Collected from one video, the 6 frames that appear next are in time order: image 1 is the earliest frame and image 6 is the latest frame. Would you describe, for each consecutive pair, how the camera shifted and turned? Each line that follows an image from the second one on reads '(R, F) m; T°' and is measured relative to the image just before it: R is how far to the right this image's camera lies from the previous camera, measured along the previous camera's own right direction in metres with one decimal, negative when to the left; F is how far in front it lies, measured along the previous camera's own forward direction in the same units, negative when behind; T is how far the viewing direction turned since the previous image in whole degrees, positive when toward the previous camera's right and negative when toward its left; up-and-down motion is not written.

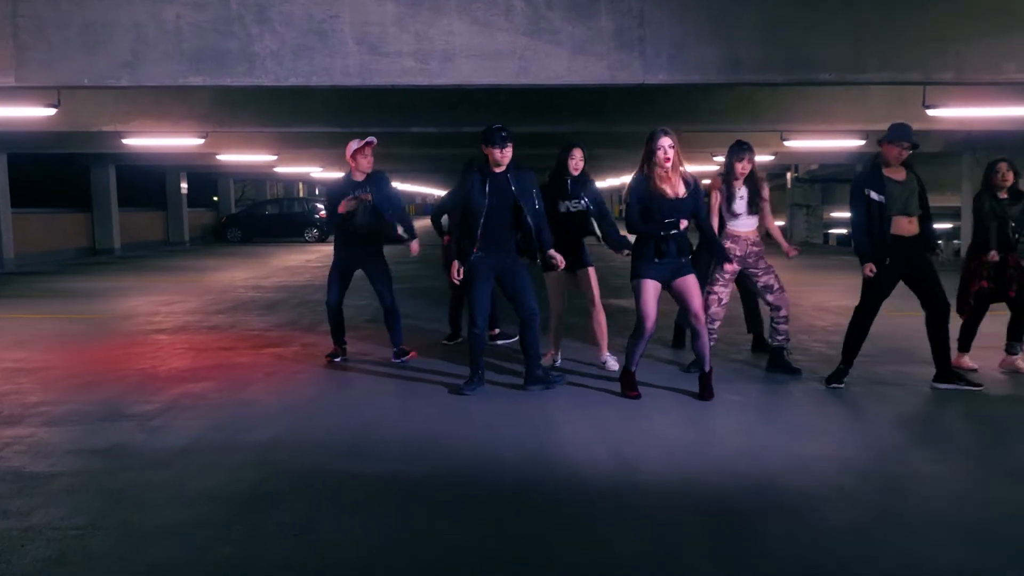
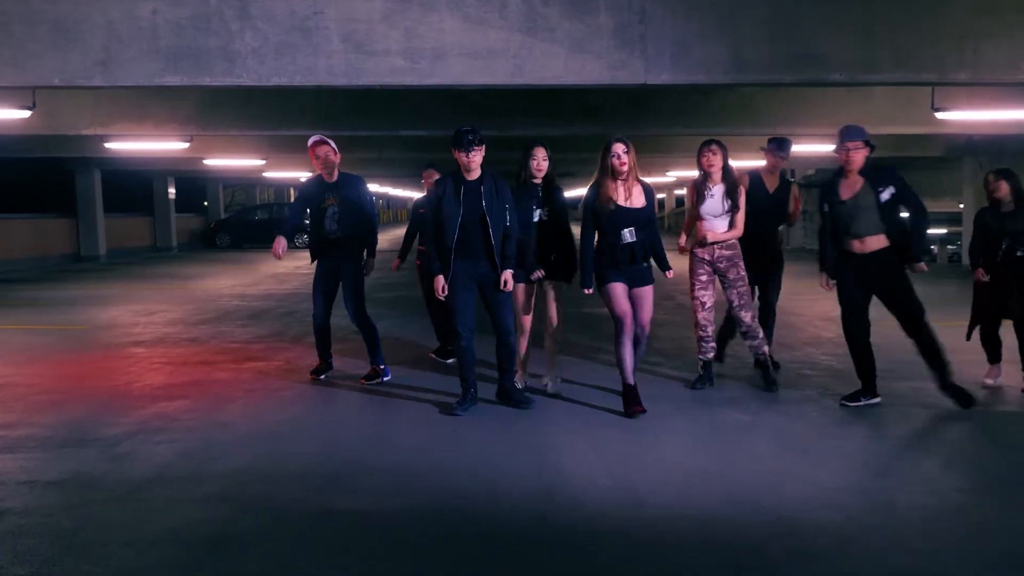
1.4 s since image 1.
(0.0, +0.4) m; 0°
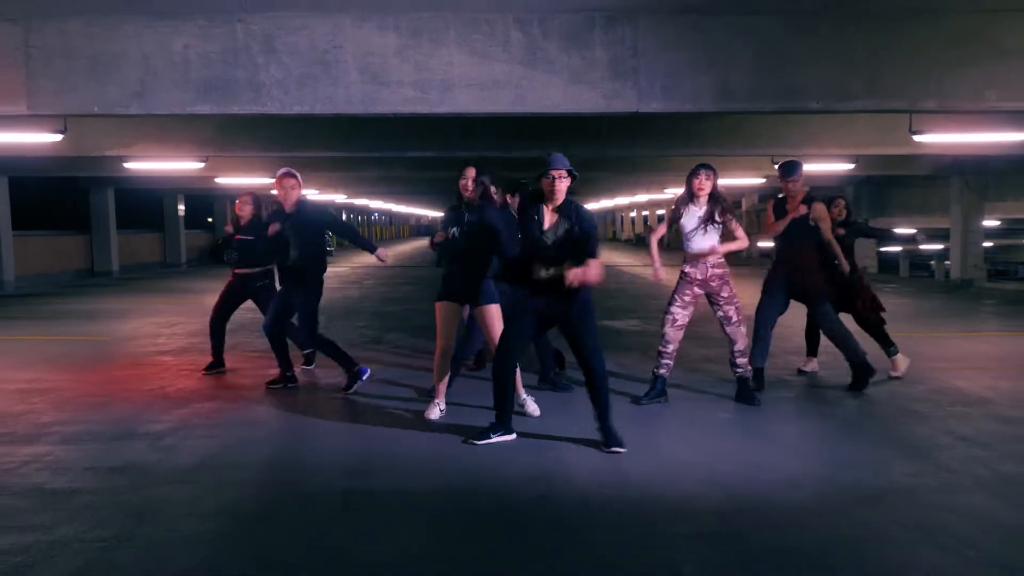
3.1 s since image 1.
(0.0, -0.7) m; 0°
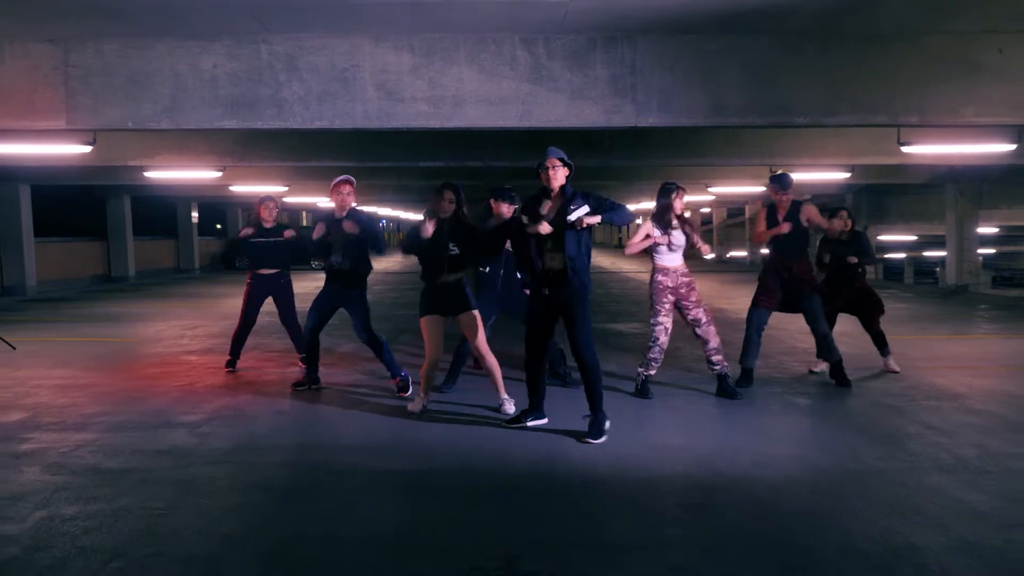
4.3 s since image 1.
(0.0, -0.6) m; 0°
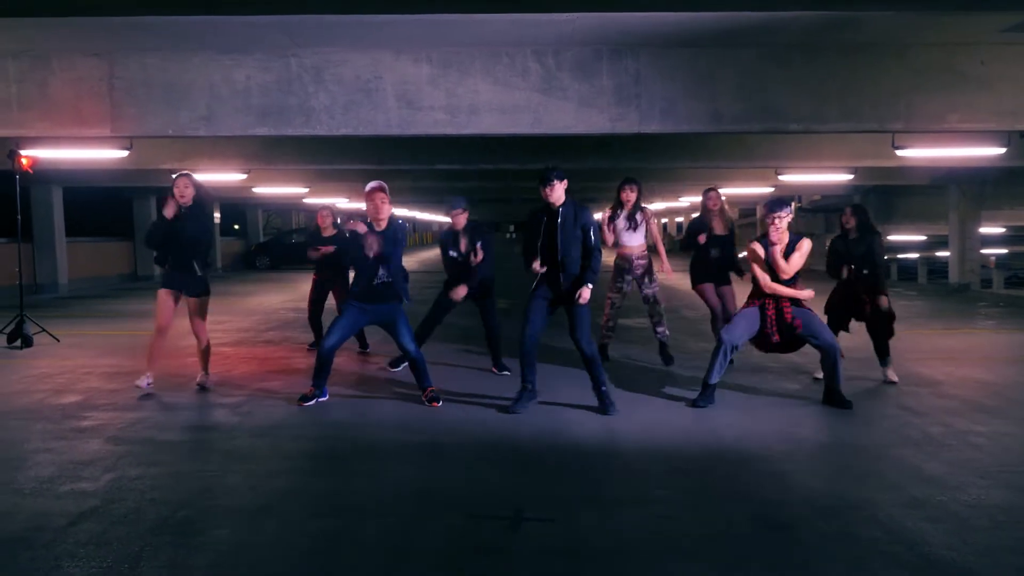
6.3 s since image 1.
(0.0, -0.7) m; -1°
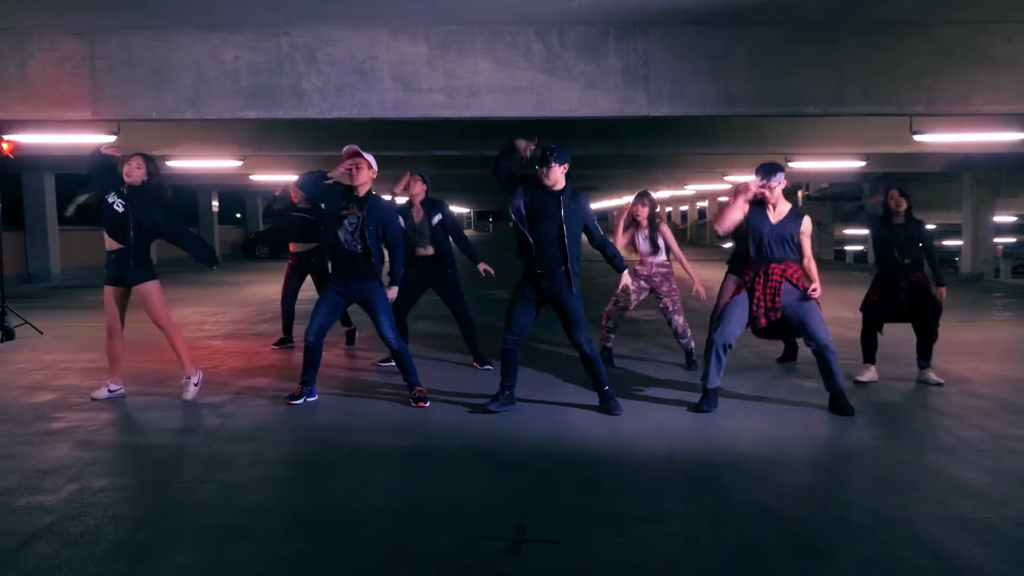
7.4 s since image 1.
(0.0, +0.5) m; 0°
